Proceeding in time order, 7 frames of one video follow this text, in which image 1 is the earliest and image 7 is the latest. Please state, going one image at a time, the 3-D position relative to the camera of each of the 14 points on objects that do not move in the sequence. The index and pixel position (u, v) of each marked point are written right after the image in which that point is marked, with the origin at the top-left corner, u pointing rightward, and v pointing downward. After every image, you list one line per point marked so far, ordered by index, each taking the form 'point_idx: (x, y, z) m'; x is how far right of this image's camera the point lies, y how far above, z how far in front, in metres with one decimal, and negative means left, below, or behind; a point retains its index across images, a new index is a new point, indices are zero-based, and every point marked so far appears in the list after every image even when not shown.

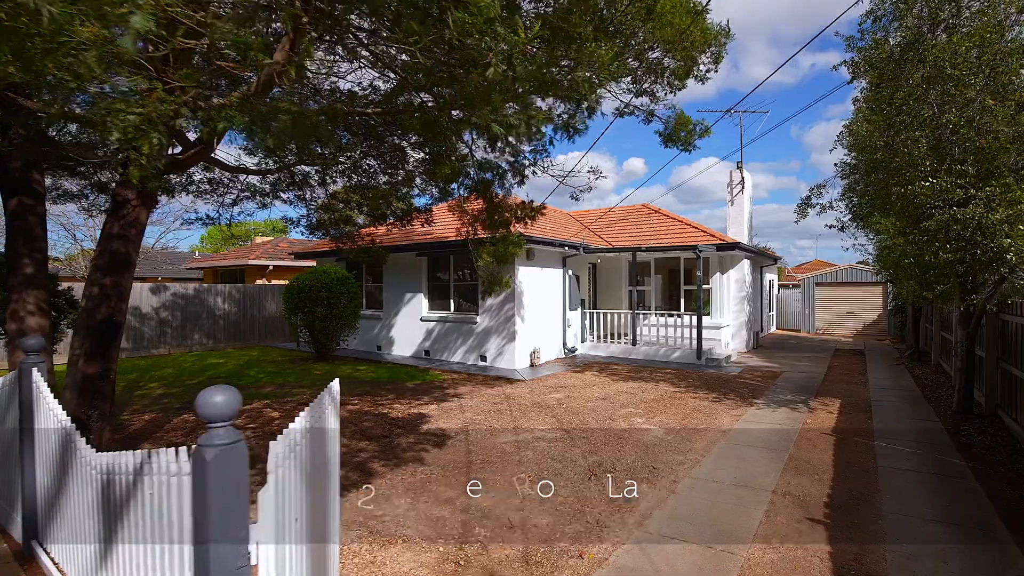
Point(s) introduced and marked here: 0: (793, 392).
0: (+4.4, -1.6, +8.6) m
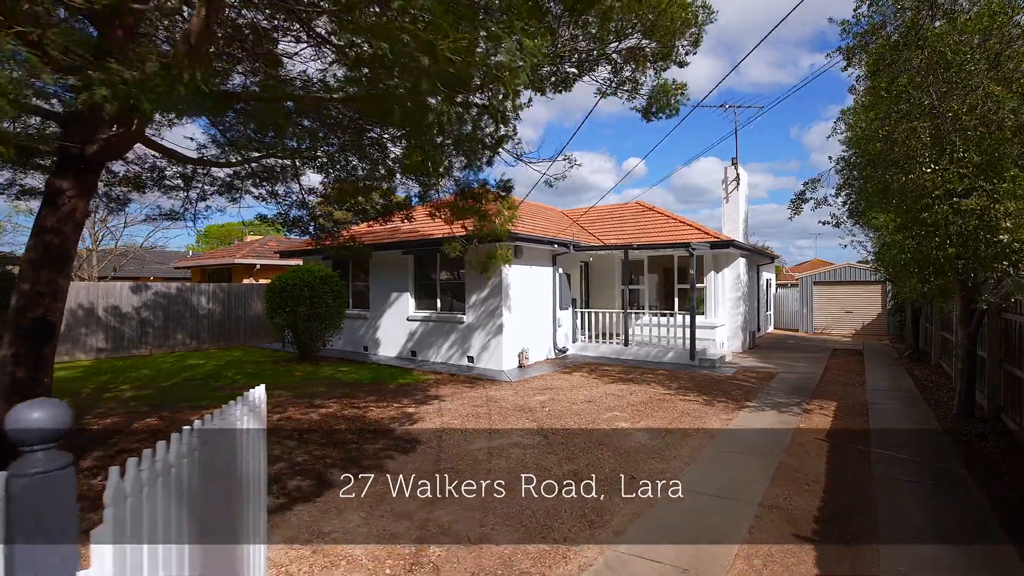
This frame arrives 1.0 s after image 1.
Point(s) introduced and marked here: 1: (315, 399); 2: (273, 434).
0: (+4.2, -1.6, +8.3) m
1: (-2.9, -1.6, +8.0) m
2: (-2.6, -1.6, +5.8) m
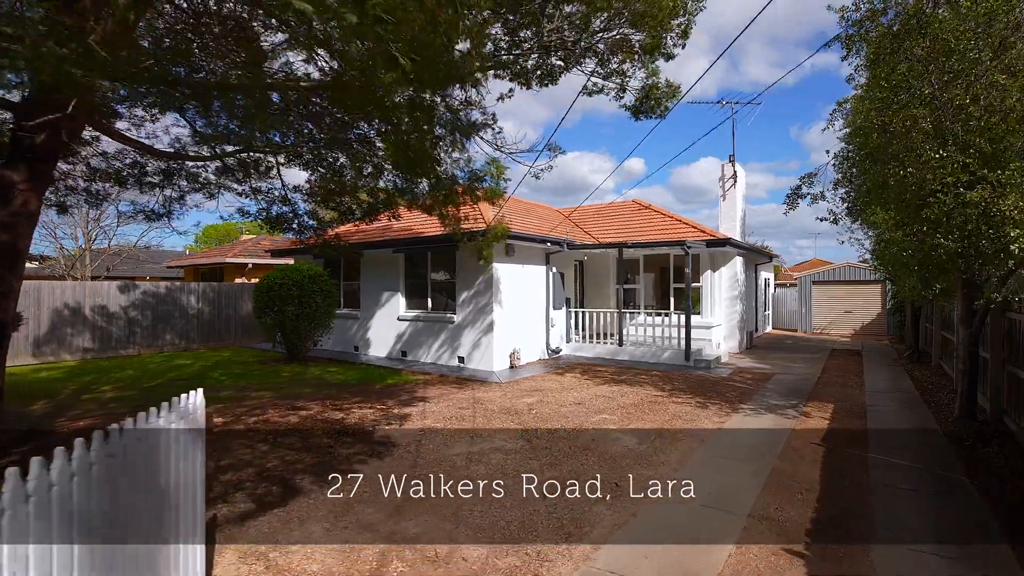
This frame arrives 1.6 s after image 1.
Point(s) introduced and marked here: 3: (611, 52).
0: (+4.0, -1.6, +8.0) m
1: (-3.1, -1.6, +7.8) m
2: (-2.7, -1.5, +5.6) m
3: (+1.3, +2.9, +6.8) m
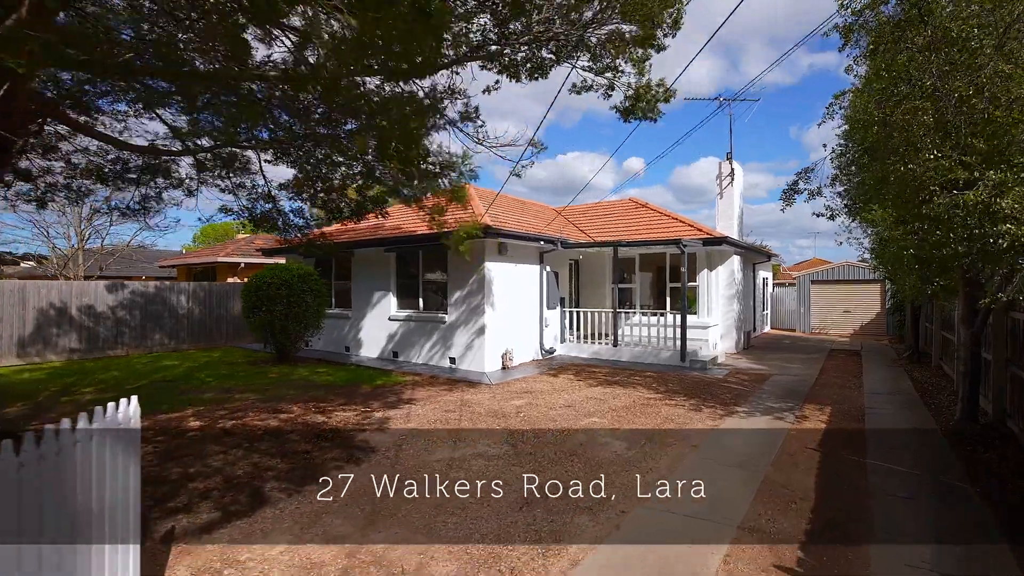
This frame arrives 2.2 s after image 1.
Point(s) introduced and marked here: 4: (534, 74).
0: (+3.8, -1.6, +7.8) m
1: (-3.2, -1.6, +7.6) m
2: (-2.9, -1.5, +5.4) m
3: (+1.1, +2.9, +6.6) m
4: (+0.3, +2.7, +6.8) m
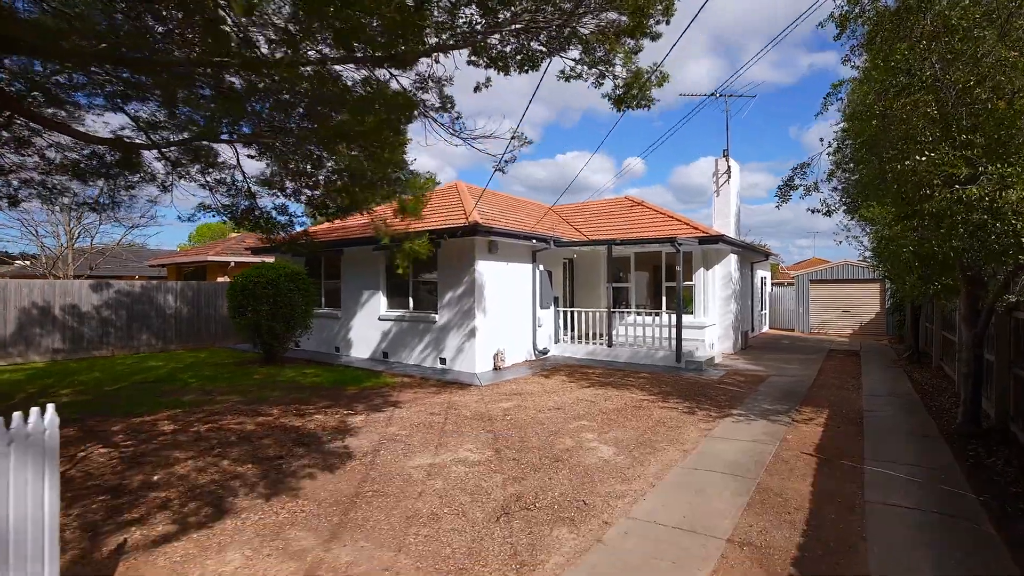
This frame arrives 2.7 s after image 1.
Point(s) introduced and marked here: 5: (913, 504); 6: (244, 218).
0: (+3.7, -1.6, +7.6) m
1: (-3.4, -1.6, +7.4) m
2: (-3.0, -1.5, +5.1) m
3: (+0.9, +2.9, +6.3) m
4: (+0.1, +2.7, +6.5) m
5: (+2.8, -1.5, +3.8) m
6: (-3.9, +1.0, +8.1) m
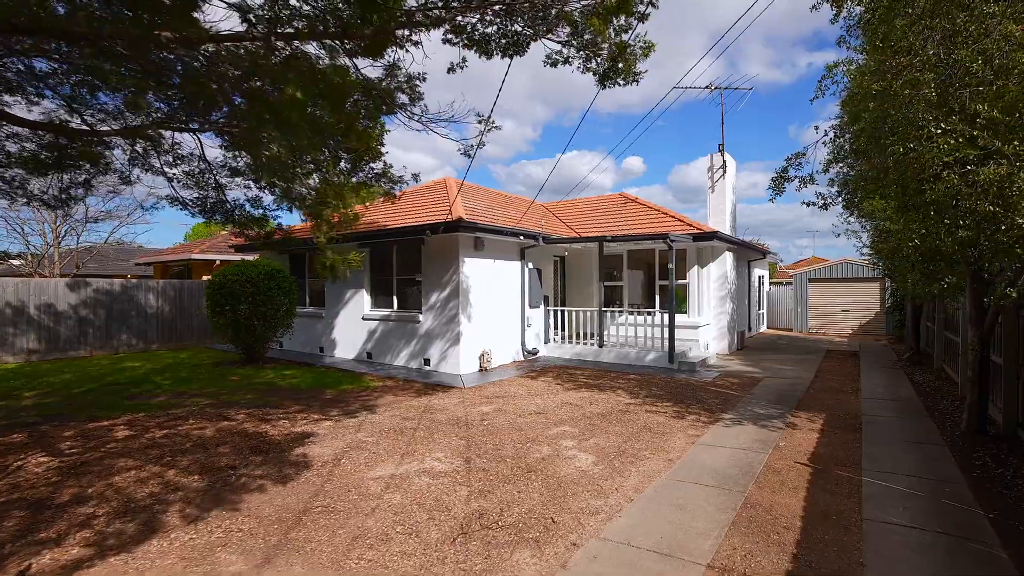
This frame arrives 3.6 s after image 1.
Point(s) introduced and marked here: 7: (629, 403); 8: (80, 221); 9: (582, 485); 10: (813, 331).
0: (+3.4, -1.5, +7.2) m
1: (-3.6, -1.6, +7.0) m
2: (-3.3, -1.5, +4.8) m
3: (+0.7, +3.0, +6.0) m
4: (-0.1, +2.7, +6.2) m
5: (+2.6, -1.5, +3.5) m
6: (-4.2, +1.1, +7.7) m
7: (+1.5, -1.5, +7.1) m
8: (-14.4, +2.2, +18.1) m
9: (+0.5, -1.5, +4.1) m
10: (+10.4, -1.5, +18.8) m
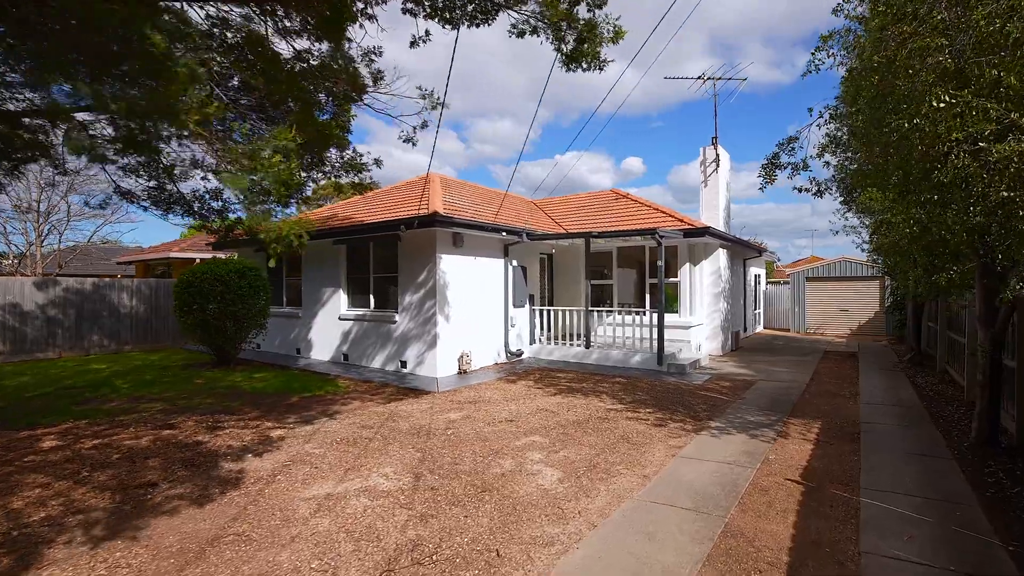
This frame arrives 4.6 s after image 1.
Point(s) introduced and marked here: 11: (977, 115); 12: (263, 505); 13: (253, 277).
0: (+3.1, -1.5, +6.7) m
1: (-4.0, -1.5, +6.5) m
2: (-3.6, -1.5, +4.3) m
3: (+0.4, +3.0, +5.5) m
4: (-0.4, +2.7, +5.7) m
5: (+2.2, -1.5, +3.0) m
6: (-4.5, +1.1, +7.2) m
7: (+1.2, -1.5, +6.6) m
8: (-14.7, +2.2, +17.6) m
9: (+0.2, -1.5, +3.6) m
10: (+10.1, -1.5, +18.3) m
11: (+3.1, +1.2, +3.7) m
12: (-1.7, -1.5, +3.7) m
13: (-5.0, +0.2, +10.6) m
